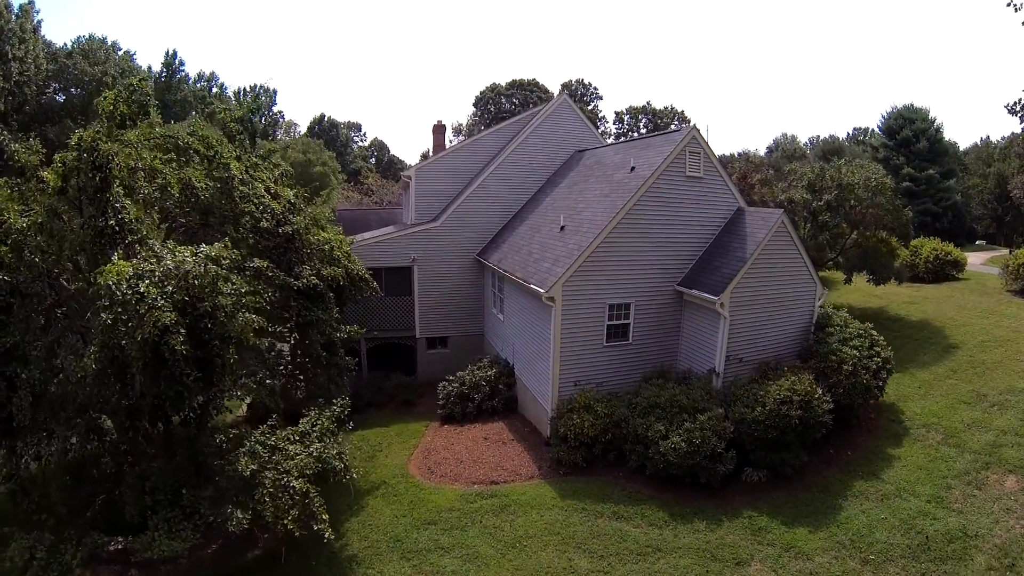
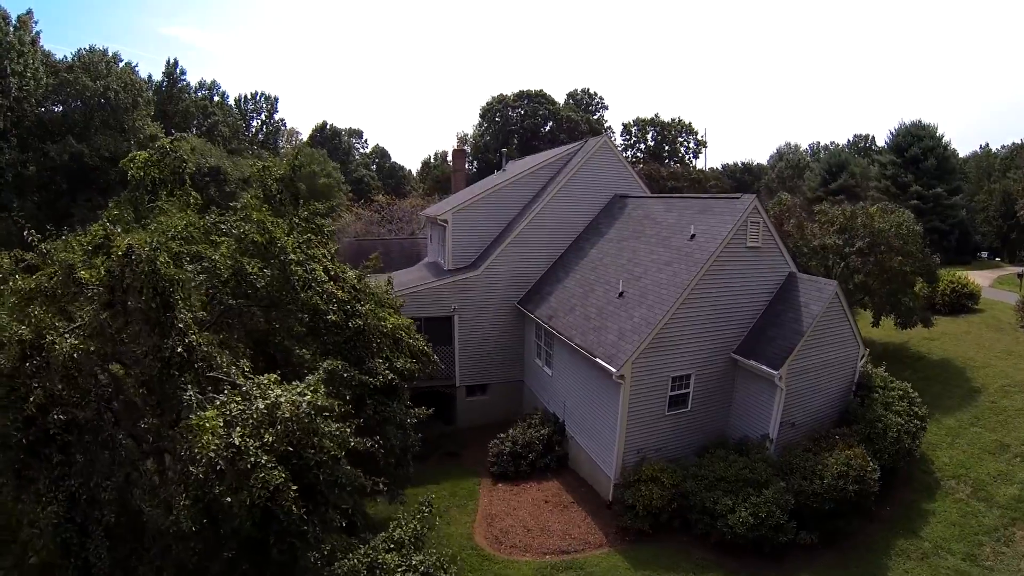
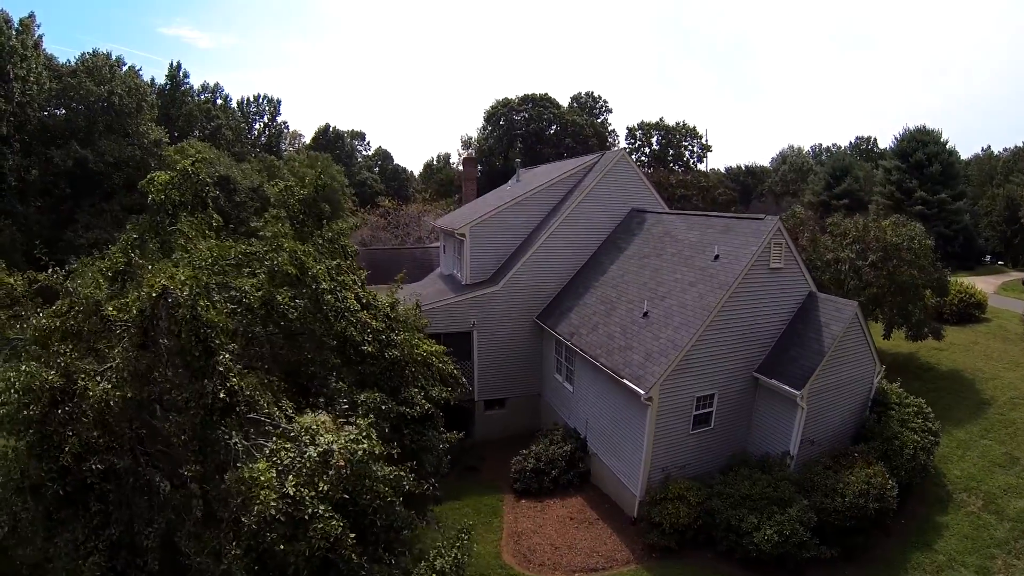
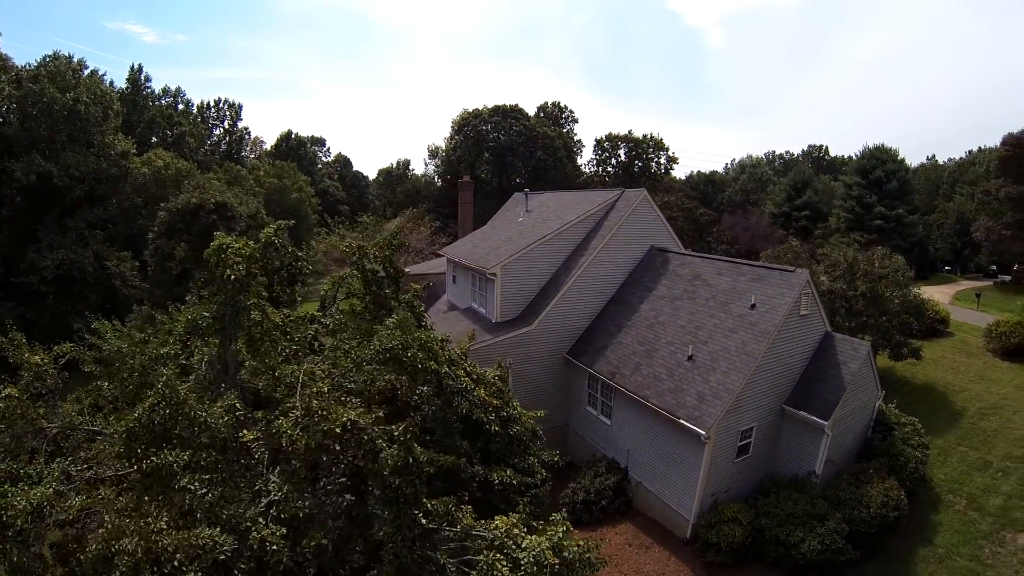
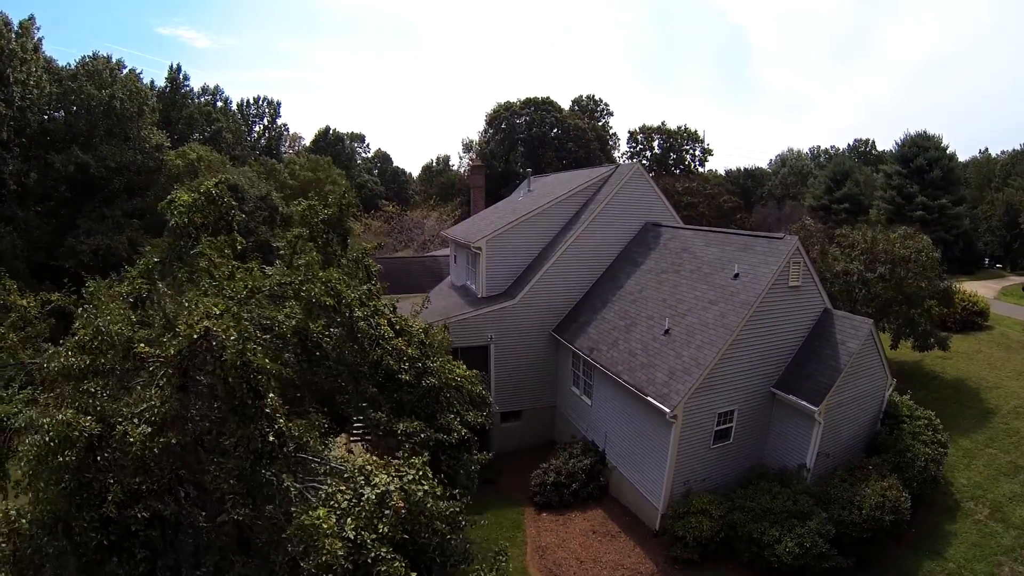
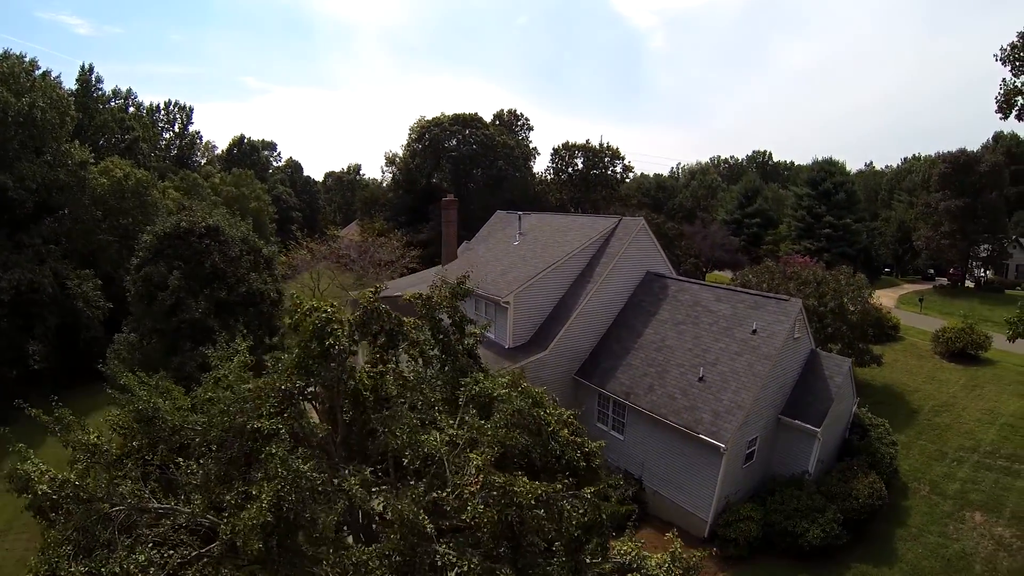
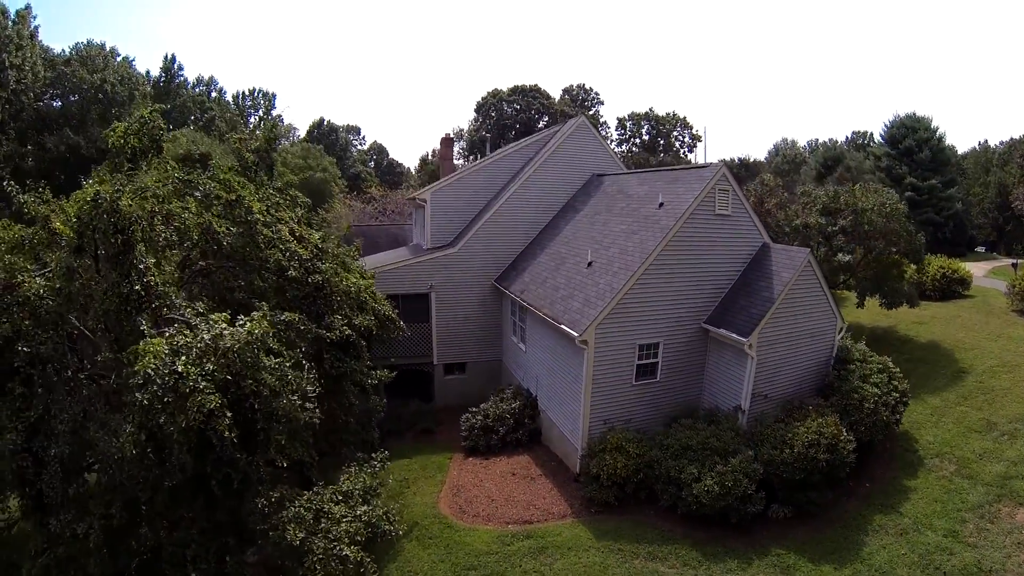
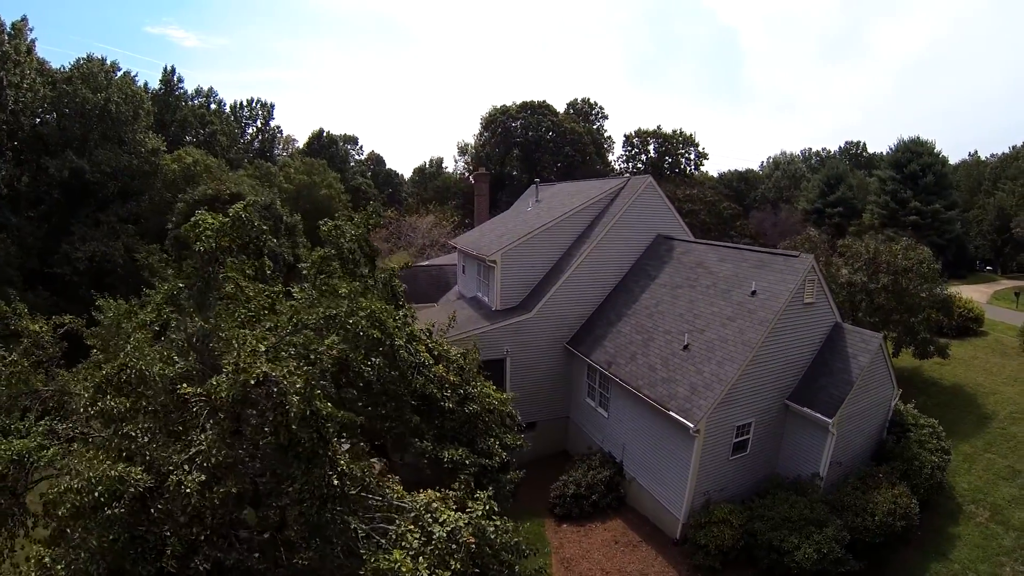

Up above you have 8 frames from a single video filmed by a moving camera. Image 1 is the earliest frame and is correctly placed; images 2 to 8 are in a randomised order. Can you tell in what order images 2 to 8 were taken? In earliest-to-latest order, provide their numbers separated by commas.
7, 2, 3, 5, 8, 4, 6
